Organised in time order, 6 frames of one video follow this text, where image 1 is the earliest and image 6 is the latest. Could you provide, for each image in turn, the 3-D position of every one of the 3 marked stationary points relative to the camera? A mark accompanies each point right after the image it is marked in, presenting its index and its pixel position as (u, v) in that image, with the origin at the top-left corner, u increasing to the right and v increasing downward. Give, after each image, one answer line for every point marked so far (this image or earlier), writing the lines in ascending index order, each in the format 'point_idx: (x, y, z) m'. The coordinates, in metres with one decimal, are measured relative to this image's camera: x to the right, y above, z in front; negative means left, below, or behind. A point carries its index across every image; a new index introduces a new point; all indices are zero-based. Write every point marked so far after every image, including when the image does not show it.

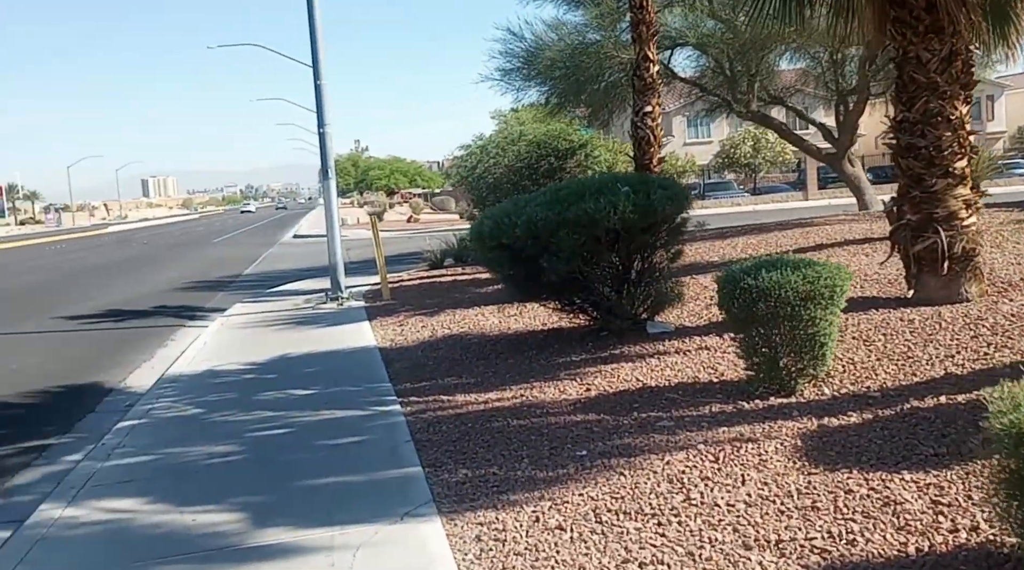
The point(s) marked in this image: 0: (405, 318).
0: (-1.5, -0.5, +13.2) m
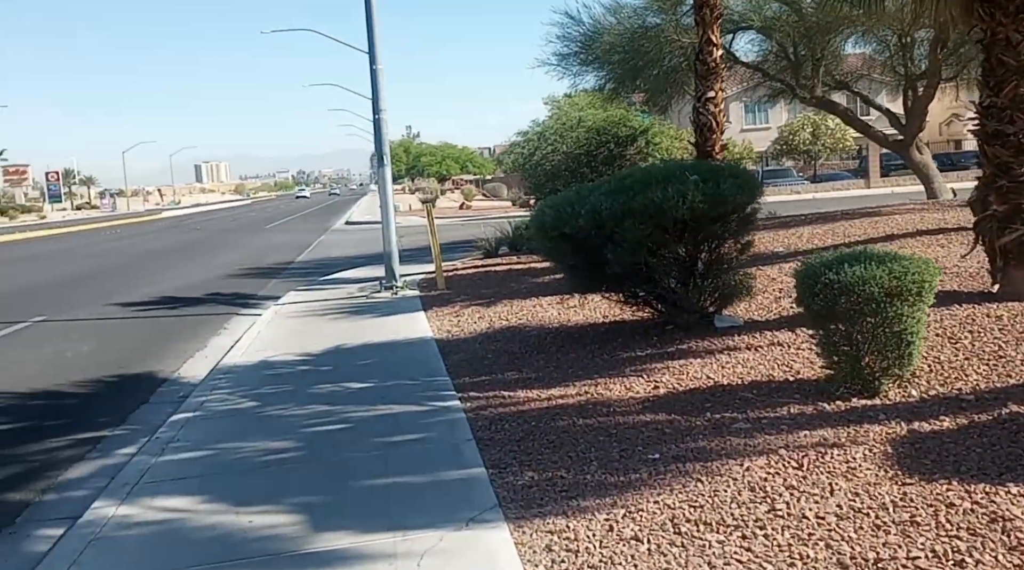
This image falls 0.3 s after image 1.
0: (-0.7, -0.3, +13.0) m
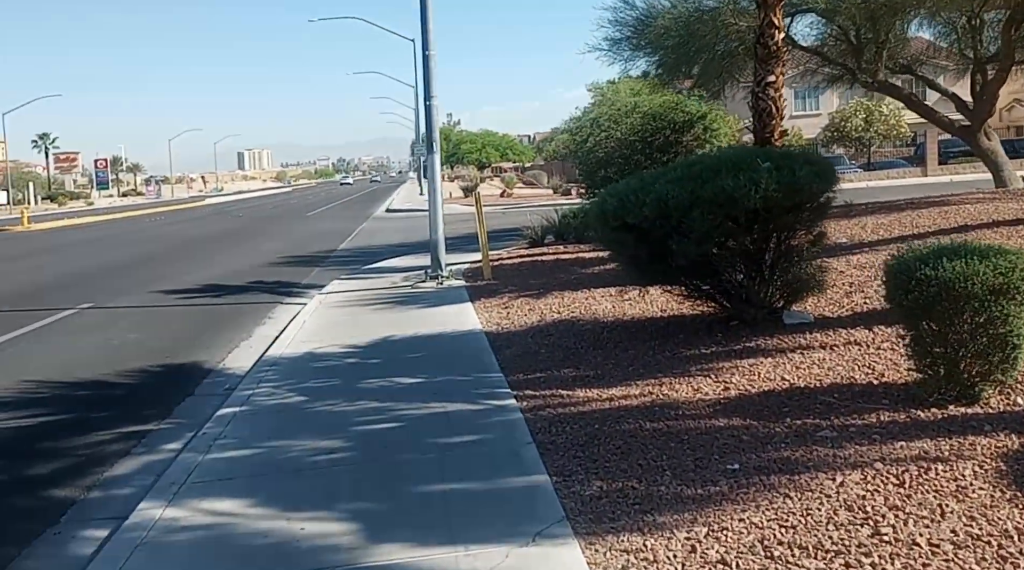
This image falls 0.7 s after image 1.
0: (0.0, -0.2, +12.7) m
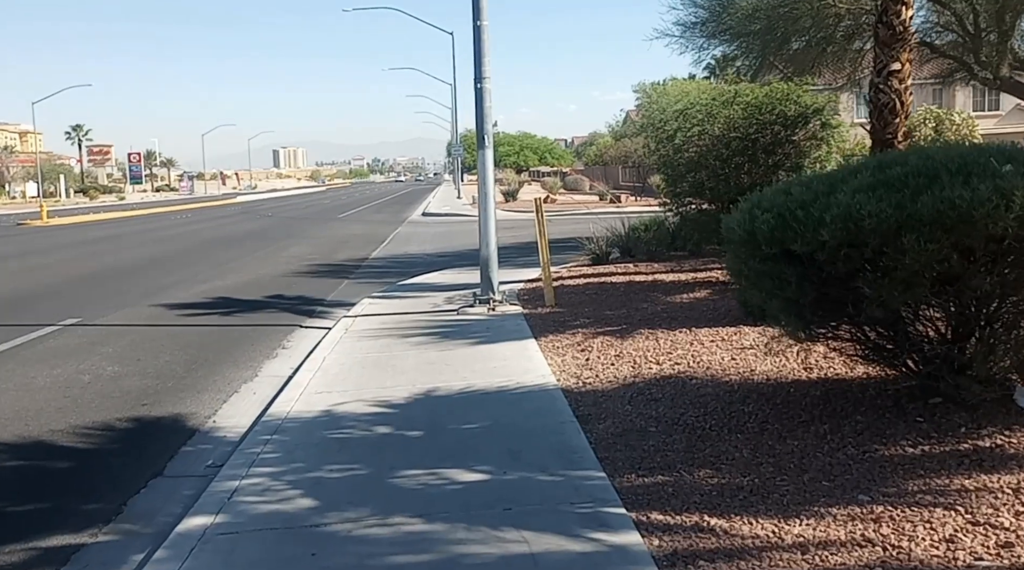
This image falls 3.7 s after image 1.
0: (+0.8, -0.6, +9.9) m
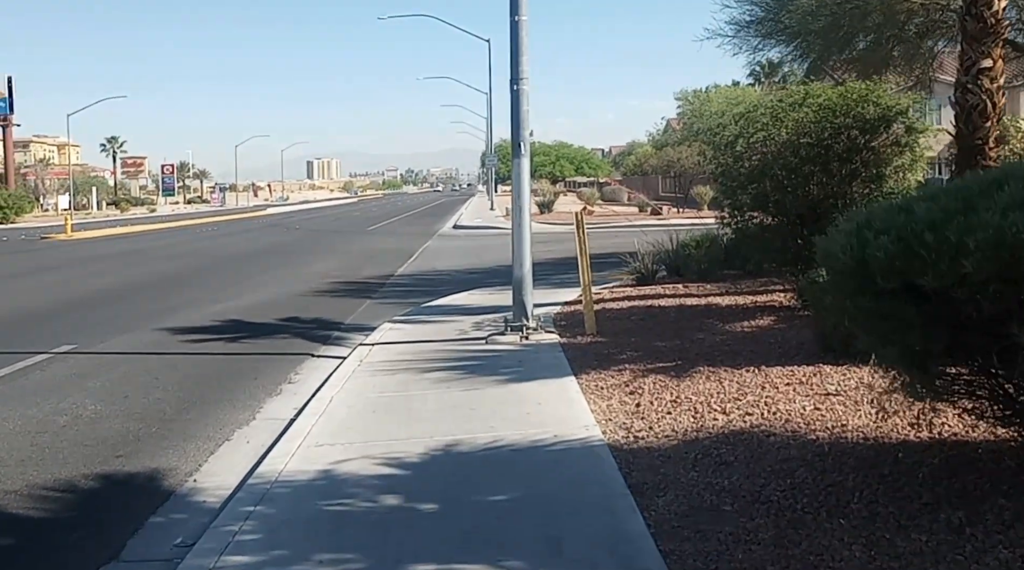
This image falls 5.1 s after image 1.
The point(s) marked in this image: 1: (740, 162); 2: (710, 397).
0: (+1.1, -0.8, +8.5) m
1: (+2.8, +1.5, +11.7) m
2: (+1.6, -0.9, +7.5) m
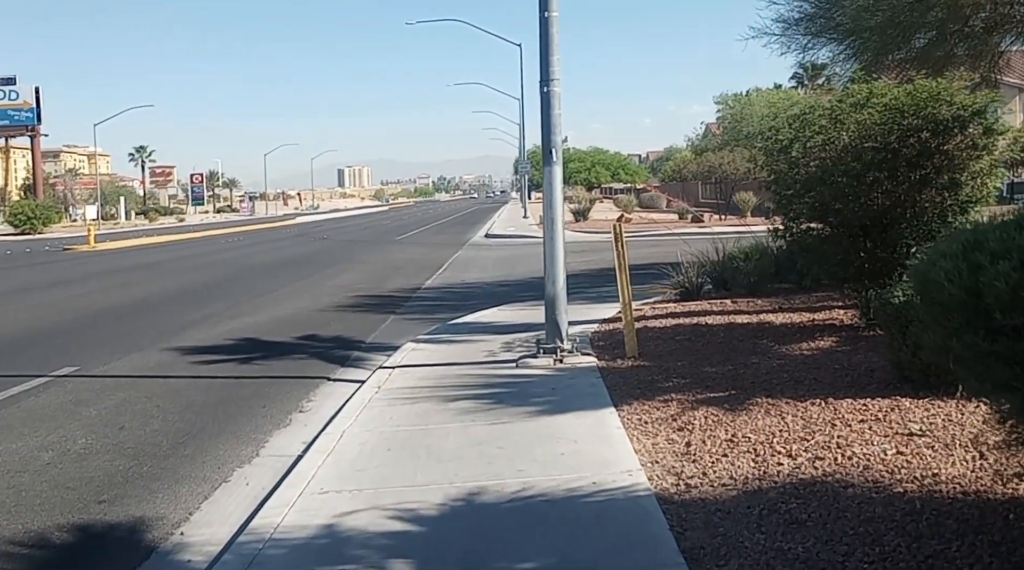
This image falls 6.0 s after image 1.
0: (+1.4, -1.0, +7.6) m
1: (+3.1, +1.3, +10.7) m
2: (+1.8, -1.0, +6.5) m
